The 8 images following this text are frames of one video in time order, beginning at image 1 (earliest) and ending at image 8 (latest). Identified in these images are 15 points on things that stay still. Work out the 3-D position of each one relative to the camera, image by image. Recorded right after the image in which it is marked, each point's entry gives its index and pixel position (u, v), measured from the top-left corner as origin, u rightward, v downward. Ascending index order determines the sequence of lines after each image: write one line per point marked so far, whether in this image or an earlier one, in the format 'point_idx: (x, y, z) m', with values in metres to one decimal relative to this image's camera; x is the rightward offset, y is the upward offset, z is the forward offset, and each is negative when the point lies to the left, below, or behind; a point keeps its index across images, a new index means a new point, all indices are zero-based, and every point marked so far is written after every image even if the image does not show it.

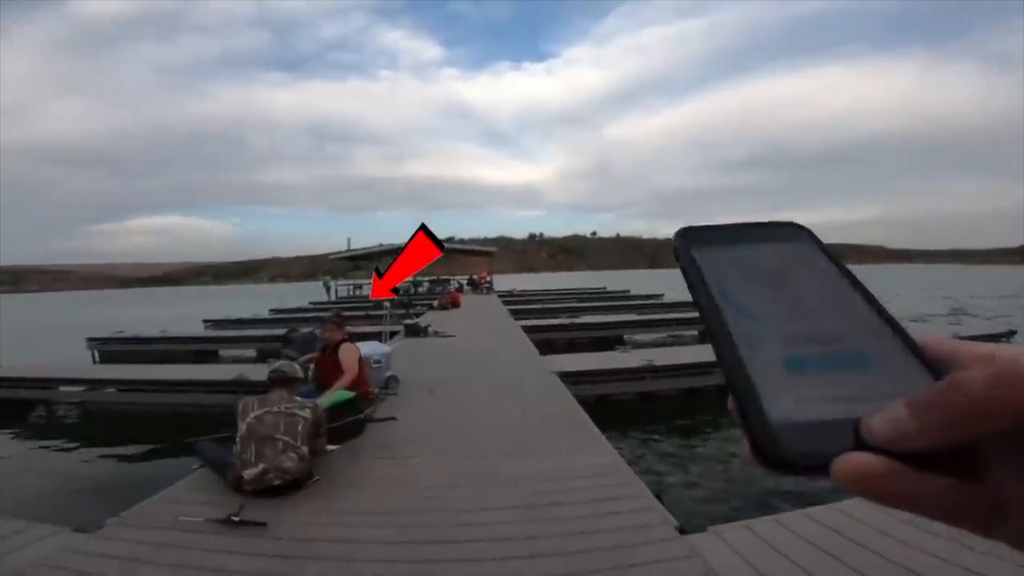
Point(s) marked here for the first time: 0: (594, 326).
0: (+2.1, -1.0, +16.6) m
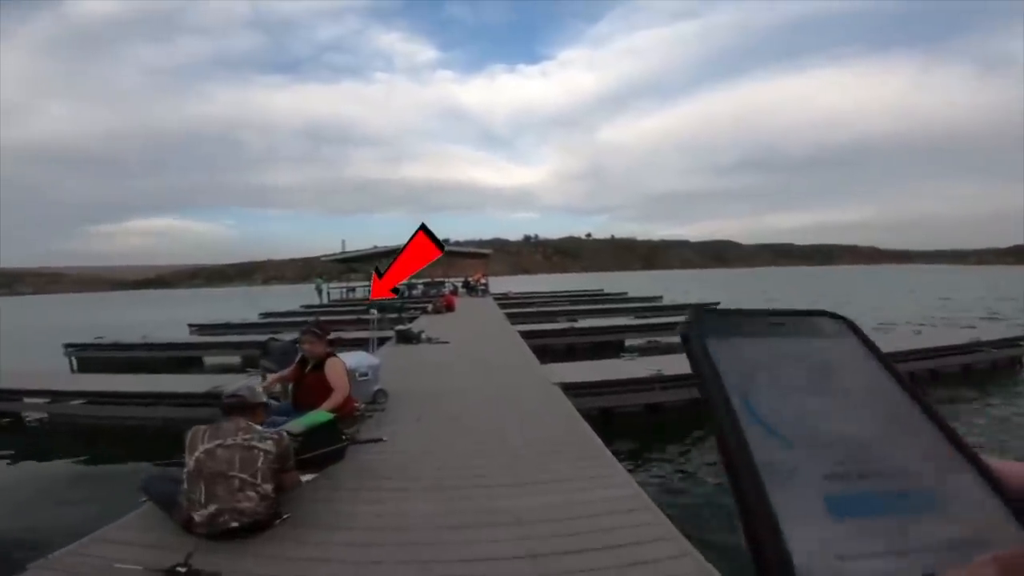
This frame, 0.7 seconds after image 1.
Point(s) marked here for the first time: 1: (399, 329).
0: (+2.0, -1.0, +16.0) m
1: (-2.3, -0.8, +13.3) m
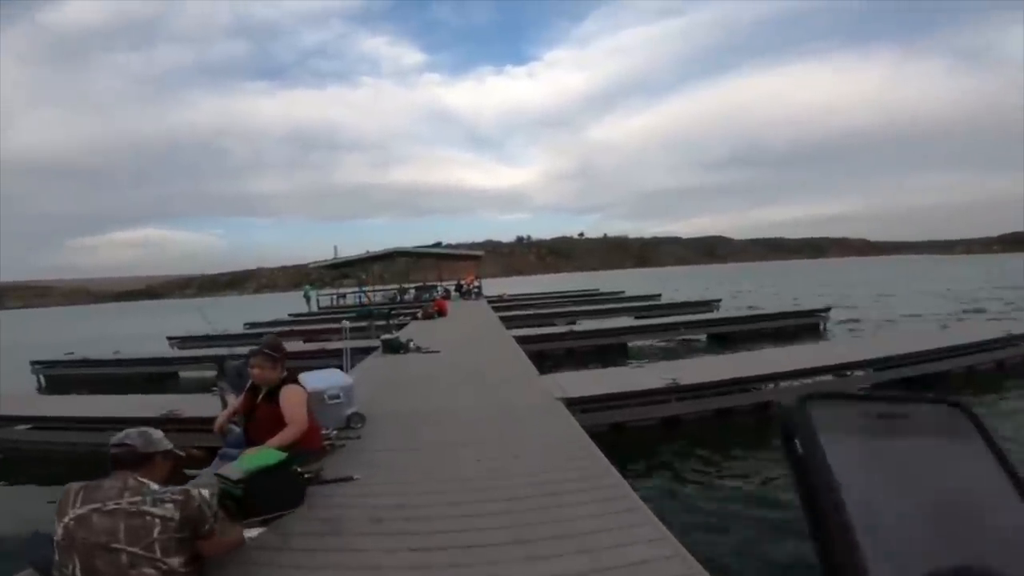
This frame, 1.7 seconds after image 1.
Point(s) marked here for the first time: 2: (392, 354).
0: (+1.9, -1.0, +15.1) m
1: (-2.4, -0.9, +12.4) m
2: (-2.2, -1.2, +12.2) m
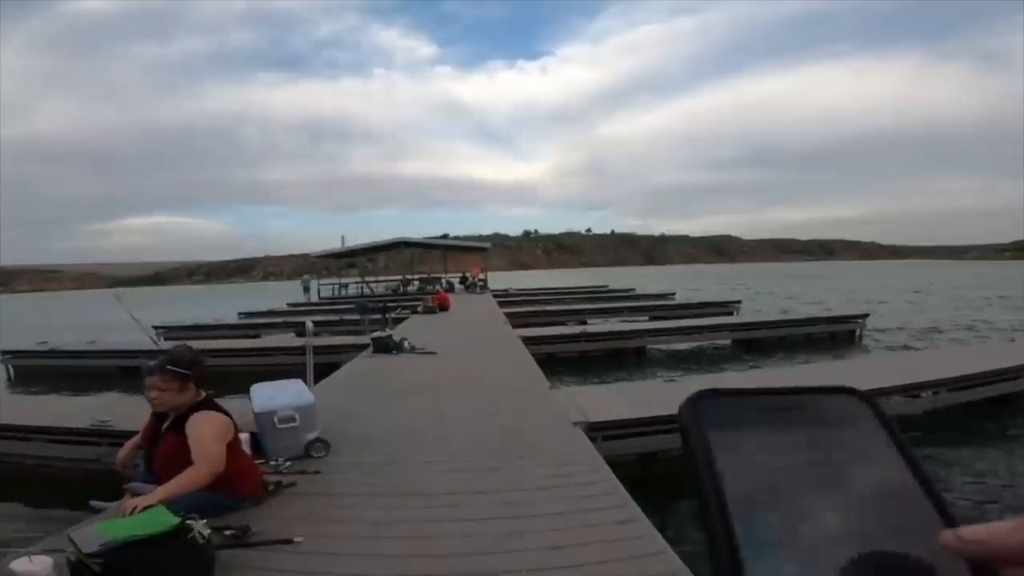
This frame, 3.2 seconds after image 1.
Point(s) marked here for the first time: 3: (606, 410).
0: (+2.0, -1.0, +13.9) m
1: (-2.3, -0.8, +11.2) m
2: (-2.1, -1.1, +11.0) m
3: (+1.1, -1.5, +7.8) m
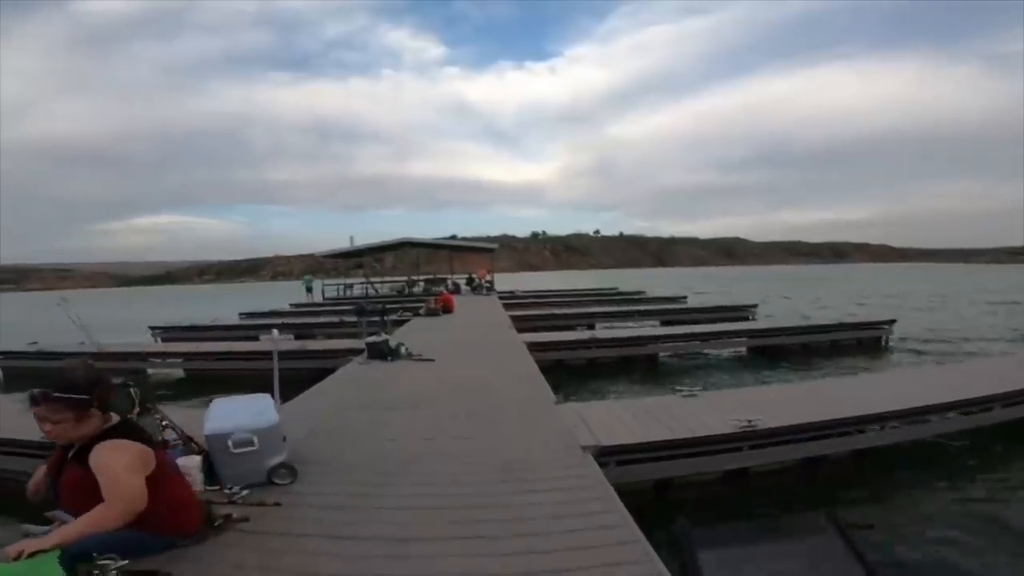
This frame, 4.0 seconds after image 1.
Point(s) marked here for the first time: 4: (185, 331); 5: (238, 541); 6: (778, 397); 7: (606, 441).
0: (+2.1, -1.0, +13.2) m
1: (-2.2, -0.8, +10.6) m
2: (-2.1, -1.1, +10.4) m
3: (+1.1, -1.5, +7.2) m
4: (-8.9, -1.2, +18.7) m
5: (-1.3, -1.2, +3.4) m
6: (+3.6, -1.5, +9.2) m
7: (+0.9, -1.5, +6.8) m
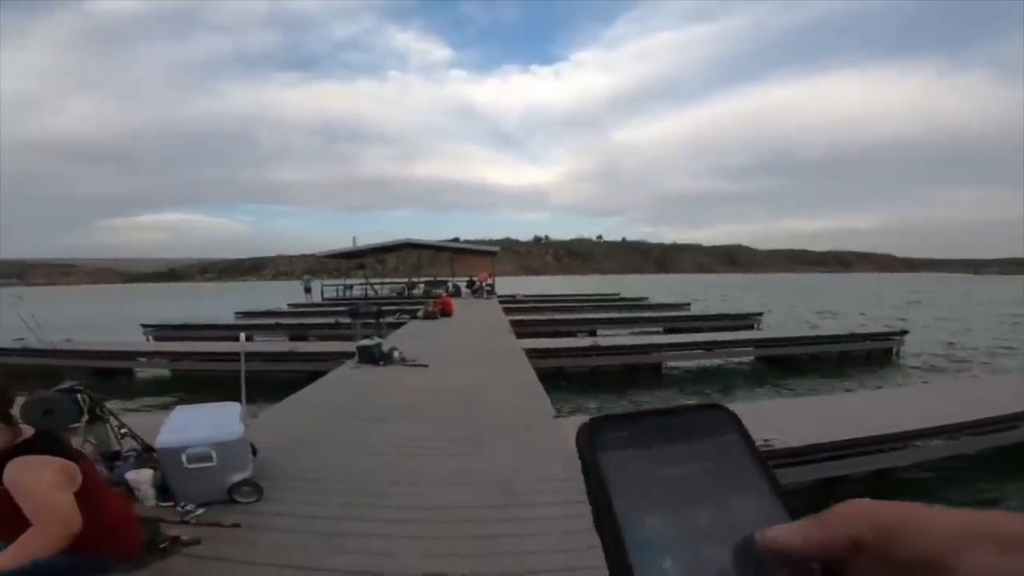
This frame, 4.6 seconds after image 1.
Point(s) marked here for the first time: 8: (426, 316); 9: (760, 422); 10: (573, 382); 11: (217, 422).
0: (+2.1, -1.1, +12.8) m
1: (-2.2, -0.8, +10.2) m
2: (-2.1, -1.1, +10.0) m
3: (+1.1, -1.6, +6.8) m
4: (-8.9, -1.1, +18.3) m
5: (-1.4, -1.2, +3.0) m
6: (+3.5, -1.6, +8.8) m
7: (+0.9, -1.5, +6.4) m
8: (-2.1, -0.7, +16.8) m
9: (+2.9, -1.6, +8.1) m
10: (+1.1, -1.7, +12.7) m
11: (-1.7, -0.8, +4.0) m
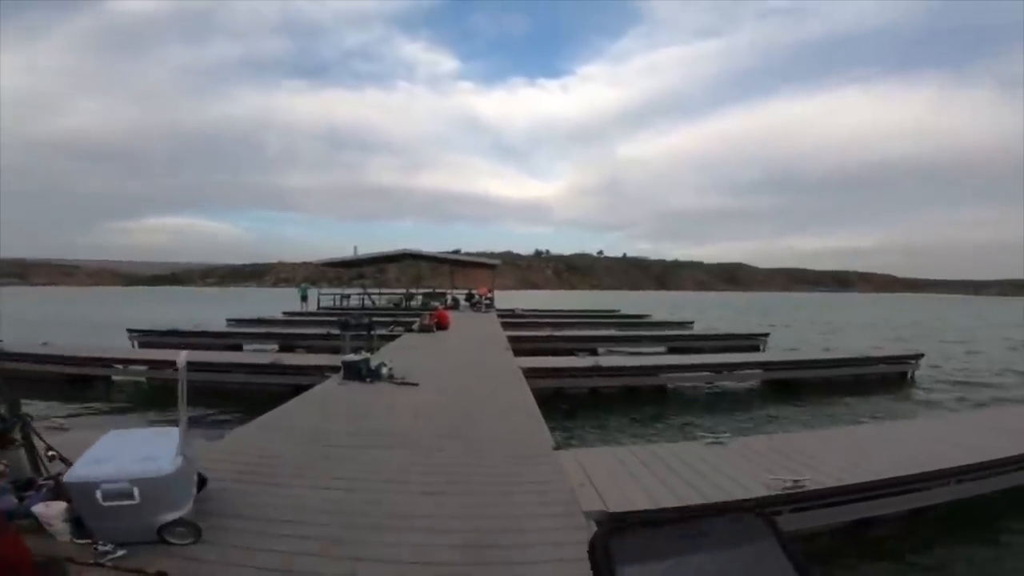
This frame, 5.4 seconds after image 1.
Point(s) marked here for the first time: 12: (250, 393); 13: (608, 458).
0: (+2.0, -1.4, +12.3) m
1: (-2.3, -1.0, +9.7) m
2: (-2.1, -1.3, +9.5) m
3: (+1.0, -1.7, +6.2) m
4: (-8.9, -1.3, +17.7) m
5: (-1.4, -1.3, +2.4) m
6: (+3.5, -1.8, +8.2) m
7: (+0.8, -1.7, +5.9) m
8: (-2.2, -1.0, +16.3) m
9: (+2.9, -1.8, +7.6) m
10: (+1.1, -2.0, +12.1) m
11: (-1.7, -0.8, +3.4) m
12: (-4.9, -1.9, +12.8) m
13: (+1.0, -1.6, +7.0) m
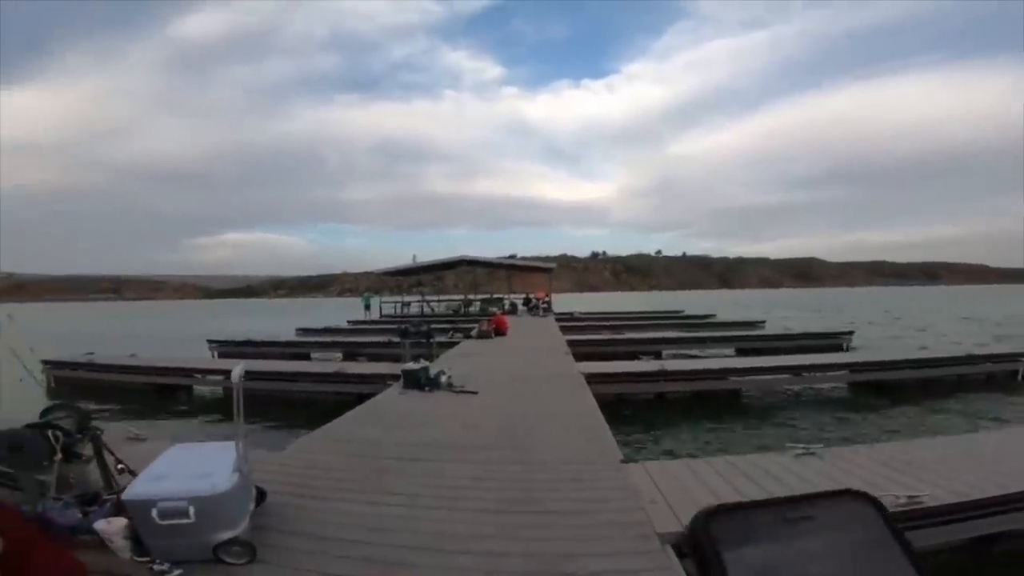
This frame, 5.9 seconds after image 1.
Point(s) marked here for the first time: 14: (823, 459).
0: (+3.1, -1.4, +11.7) m
1: (-1.4, -1.1, +9.5) m
2: (-1.3, -1.4, +9.3) m
3: (+1.6, -1.7, +5.8) m
4: (-7.4, -1.6, +18.1) m
5: (-1.2, -1.3, +2.2) m
6: (+4.2, -1.8, +7.6) m
7: (+1.4, -1.7, +5.4) m
8: (-0.7, -1.1, +16.1) m
9: (+3.5, -1.8, +6.9) m
10: (+2.1, -2.0, +11.7) m
11: (-1.4, -0.9, +3.2) m
12: (-3.7, -2.1, +12.8) m
13: (+1.6, -1.6, +6.6) m
14: (+3.1, -1.7, +7.2) m
